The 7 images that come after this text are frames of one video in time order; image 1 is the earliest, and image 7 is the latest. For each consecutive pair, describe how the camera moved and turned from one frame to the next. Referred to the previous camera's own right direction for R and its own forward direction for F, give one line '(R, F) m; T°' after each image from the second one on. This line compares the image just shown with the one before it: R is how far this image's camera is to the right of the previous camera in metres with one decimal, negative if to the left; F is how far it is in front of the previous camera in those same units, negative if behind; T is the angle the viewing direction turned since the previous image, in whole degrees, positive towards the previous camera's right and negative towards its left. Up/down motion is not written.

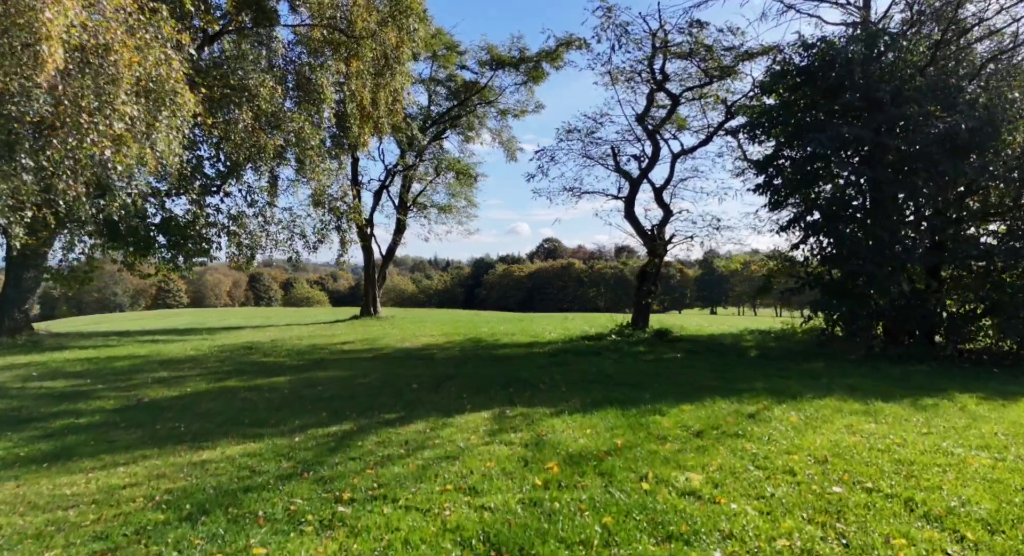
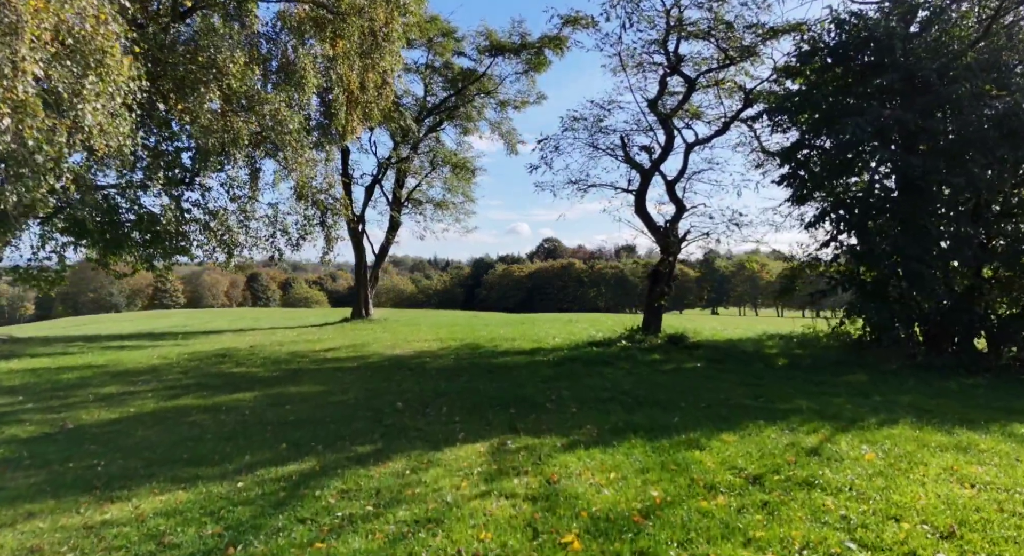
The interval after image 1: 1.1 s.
(0.0, +1.7) m; 0°
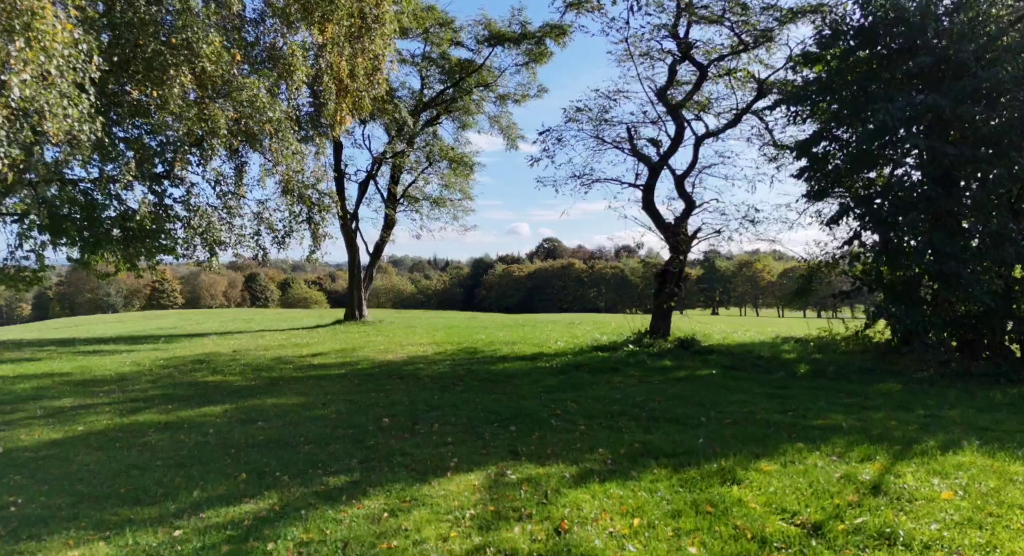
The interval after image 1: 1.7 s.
(0.0, +1.1) m; 0°
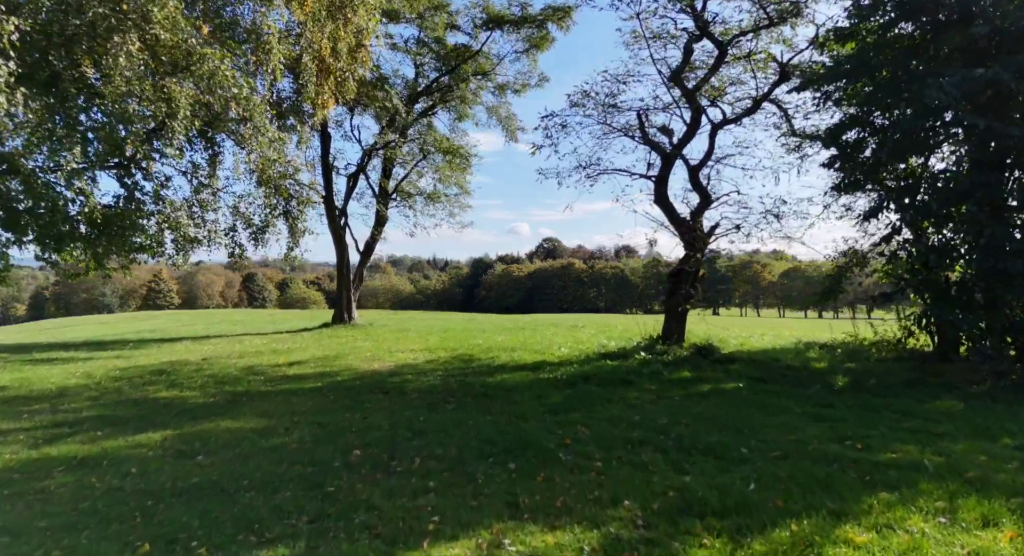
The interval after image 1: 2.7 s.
(0.0, +1.6) m; 0°
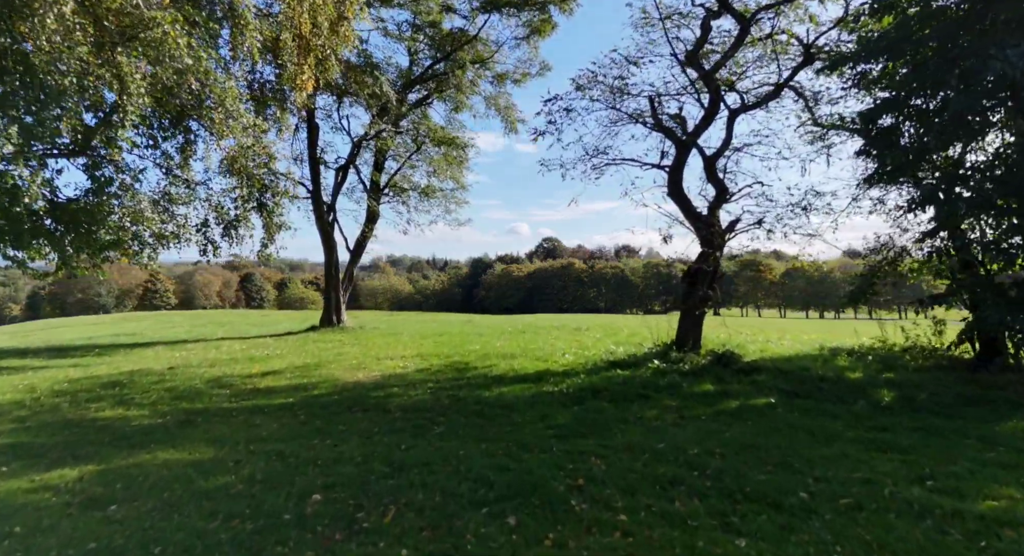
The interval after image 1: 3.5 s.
(0.0, +1.5) m; 0°
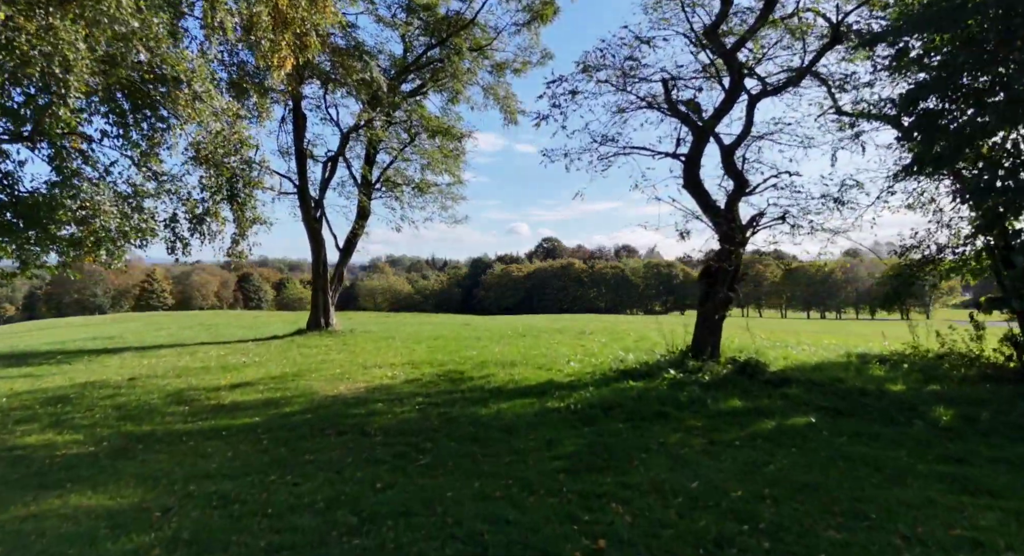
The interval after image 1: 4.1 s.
(0.0, +1.4) m; 0°
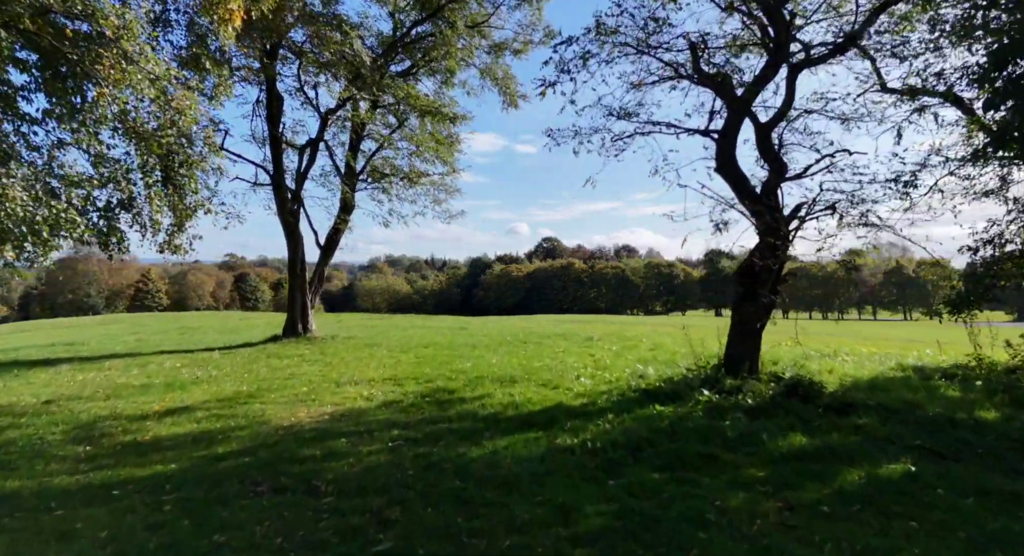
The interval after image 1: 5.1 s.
(0.0, +2.3) m; 0°
